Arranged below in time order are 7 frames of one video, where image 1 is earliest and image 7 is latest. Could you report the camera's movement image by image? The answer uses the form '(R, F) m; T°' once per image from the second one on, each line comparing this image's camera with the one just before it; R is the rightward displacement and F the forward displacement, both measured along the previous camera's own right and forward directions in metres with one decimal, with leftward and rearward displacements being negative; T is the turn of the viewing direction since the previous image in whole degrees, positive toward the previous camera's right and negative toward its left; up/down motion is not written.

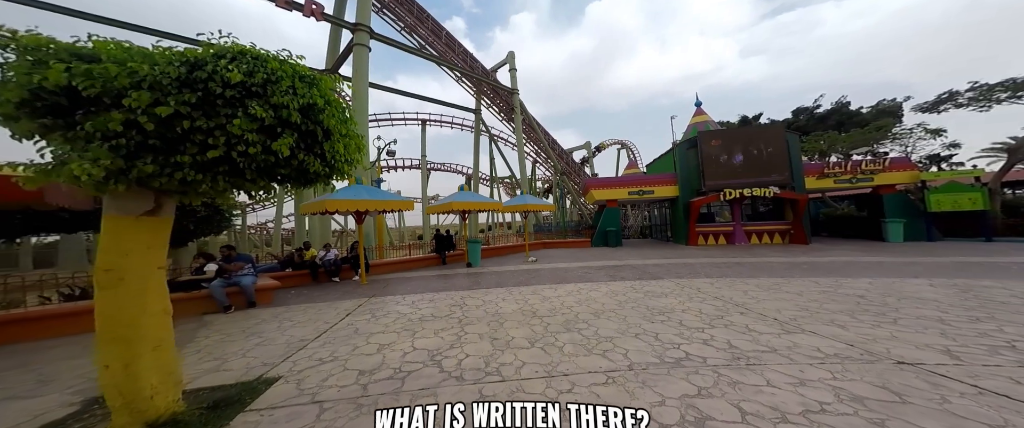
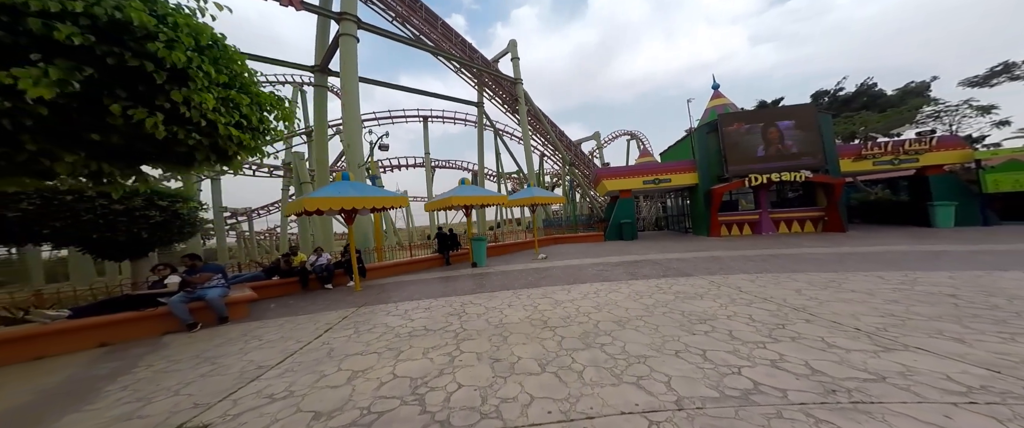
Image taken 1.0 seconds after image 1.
(+0.1, +0.8) m; -1°
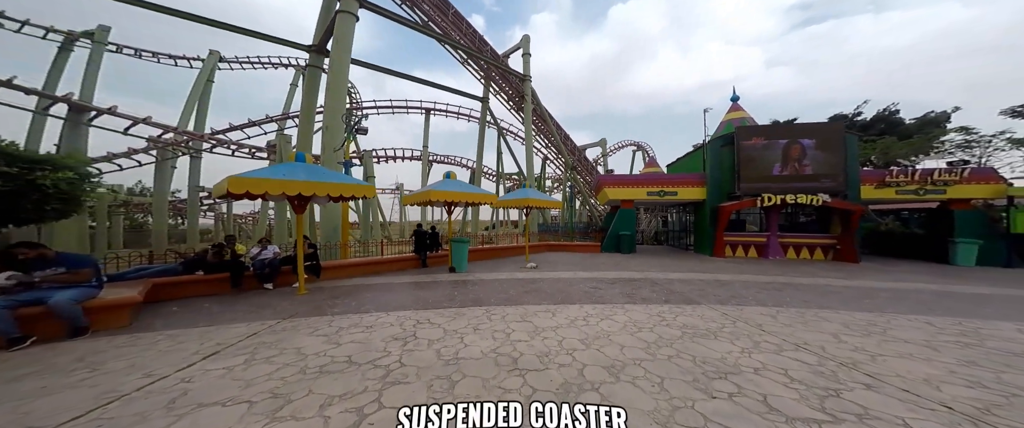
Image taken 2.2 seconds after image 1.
(+0.3, +1.1) m; +1°
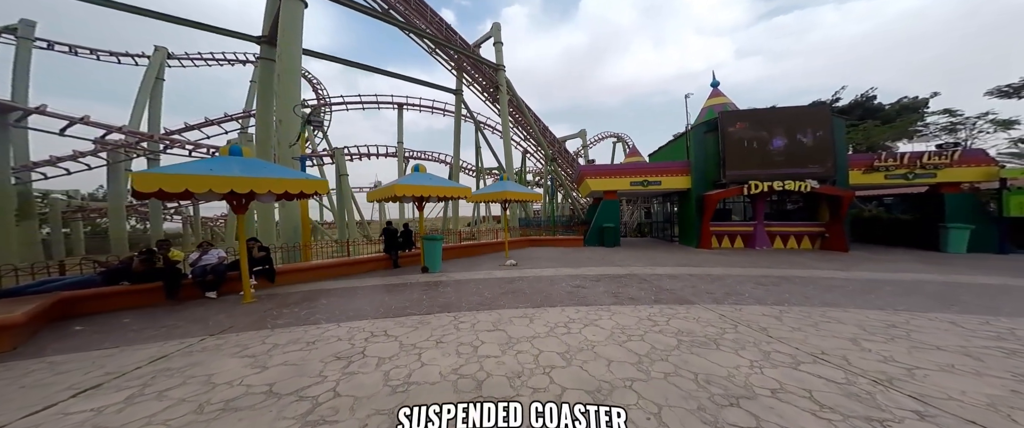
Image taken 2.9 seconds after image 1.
(+0.3, +0.7) m; +1°
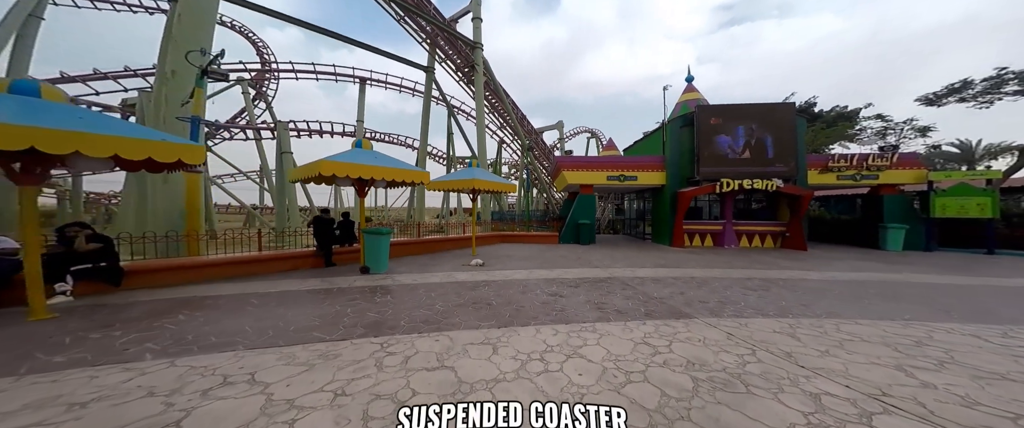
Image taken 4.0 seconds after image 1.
(+0.1, +1.1) m; +7°
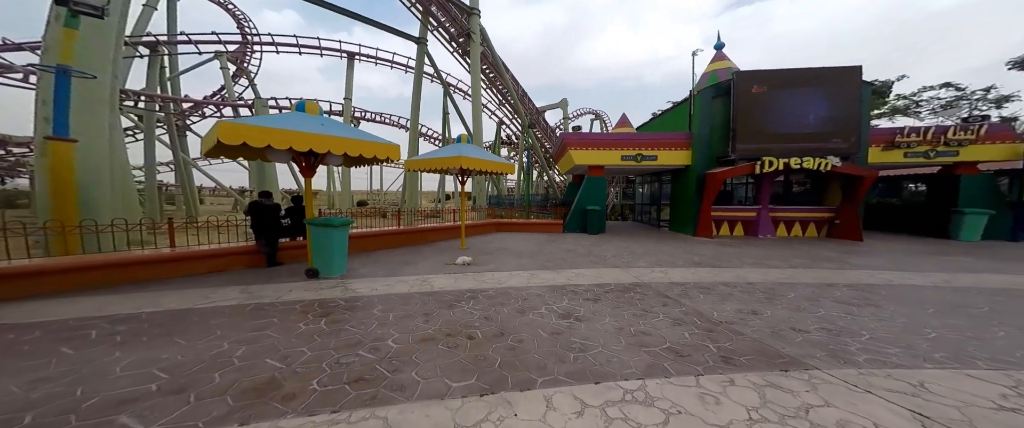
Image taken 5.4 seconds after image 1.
(0.0, +1.7) m; 0°
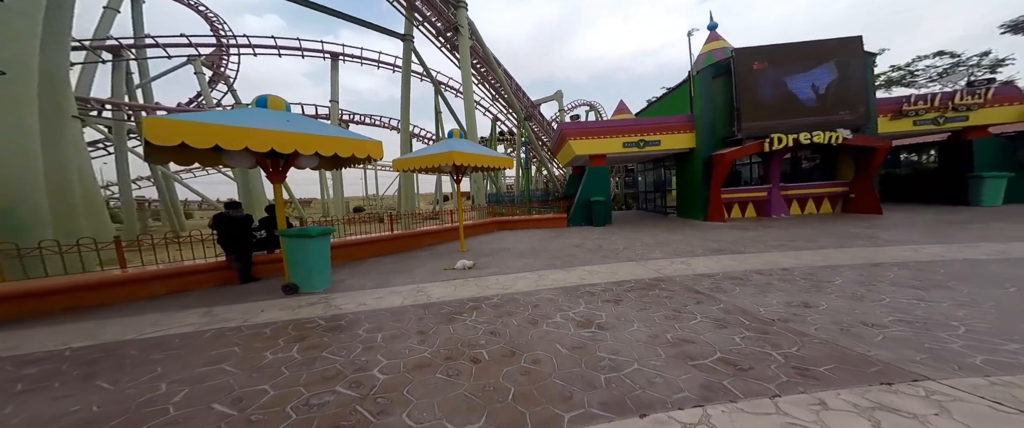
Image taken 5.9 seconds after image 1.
(-0.1, +0.6) m; 0°
